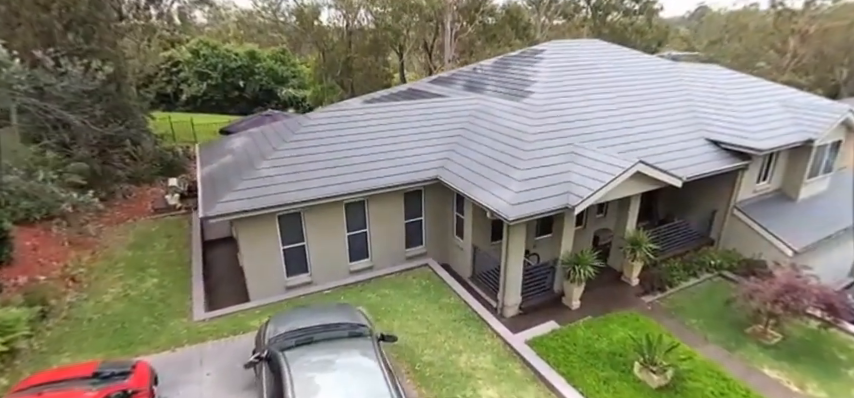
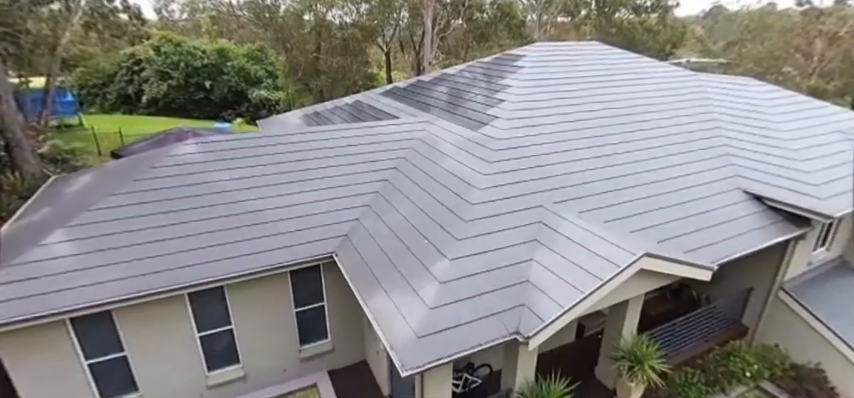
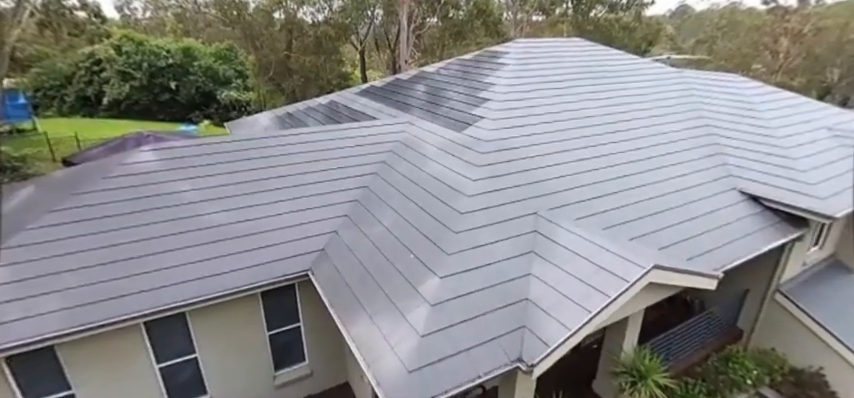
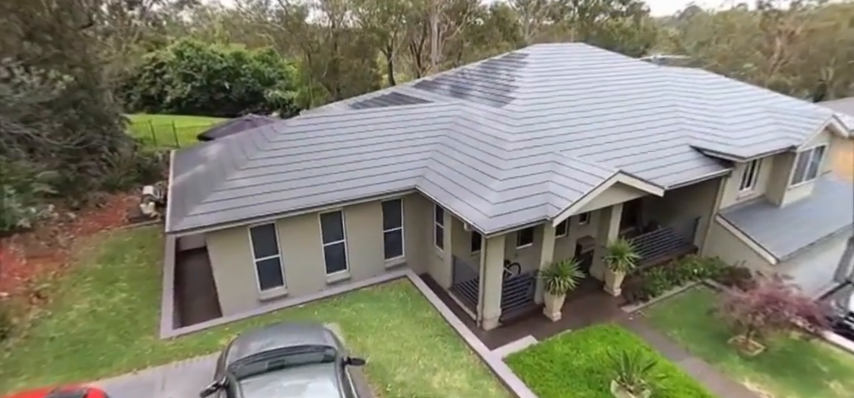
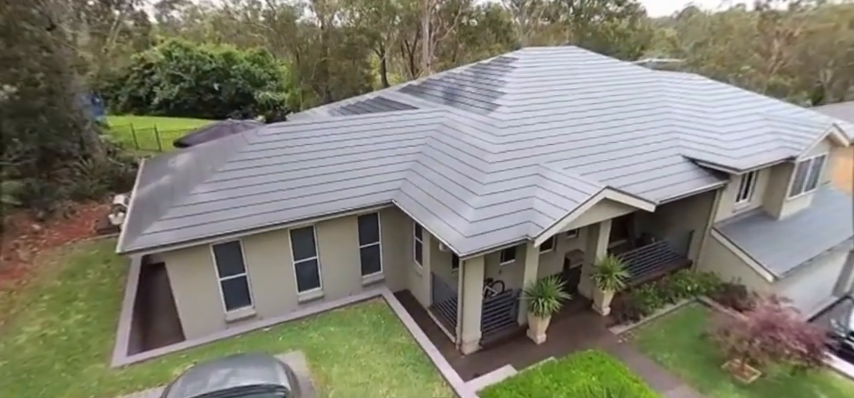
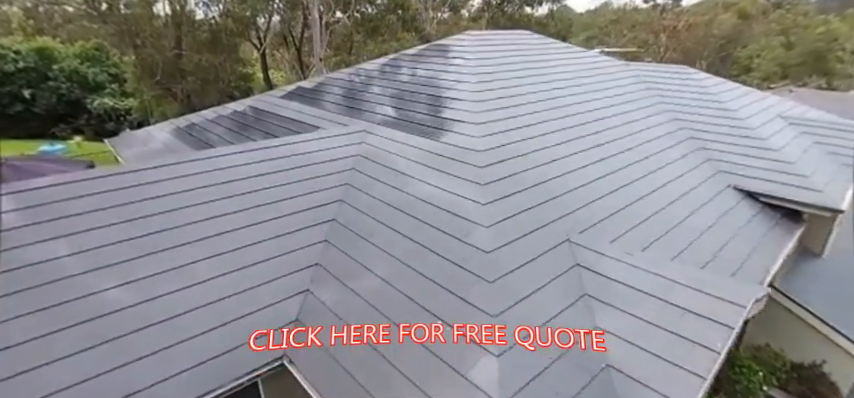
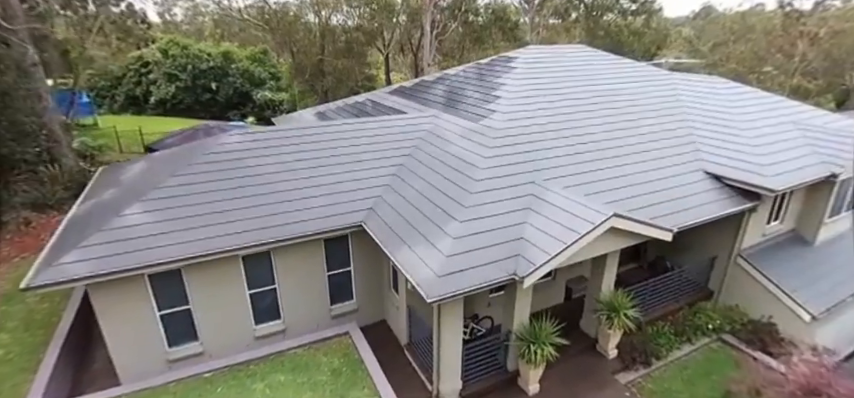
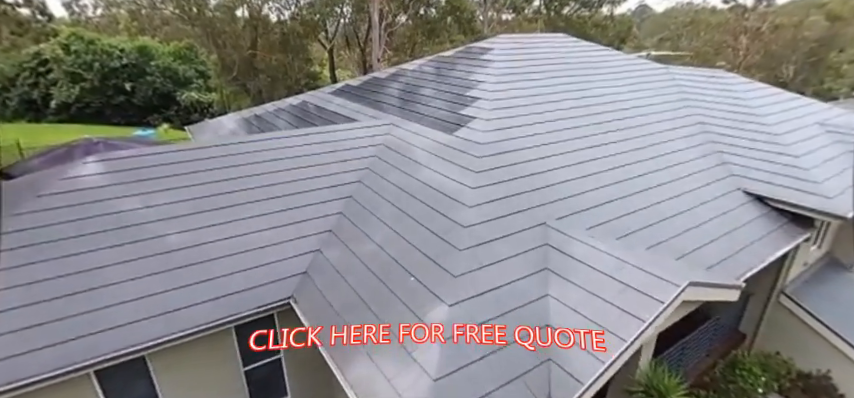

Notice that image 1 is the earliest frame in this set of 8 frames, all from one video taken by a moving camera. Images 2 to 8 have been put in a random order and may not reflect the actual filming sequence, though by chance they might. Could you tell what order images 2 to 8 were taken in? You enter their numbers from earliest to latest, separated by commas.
4, 5, 7, 2, 3, 8, 6
